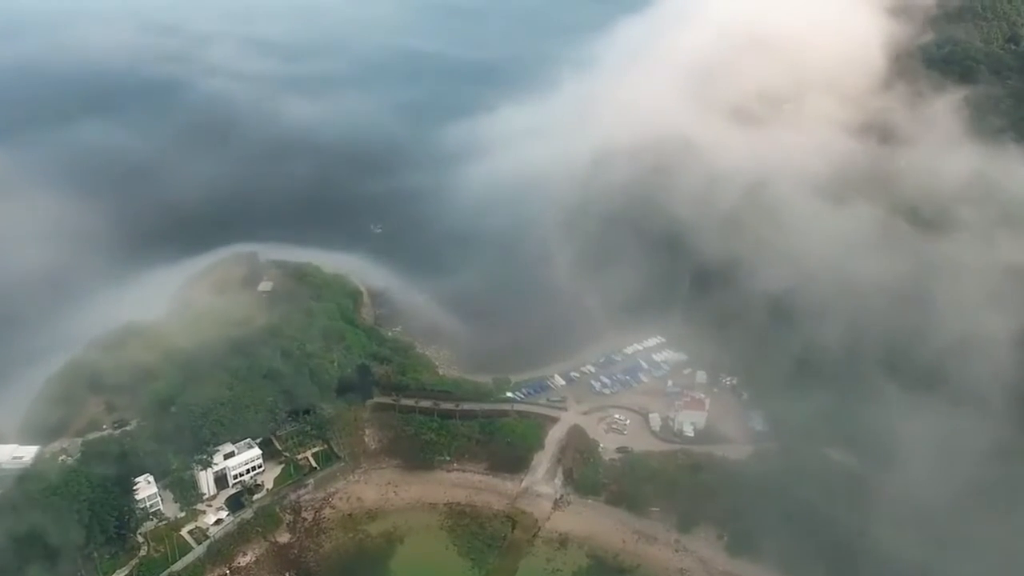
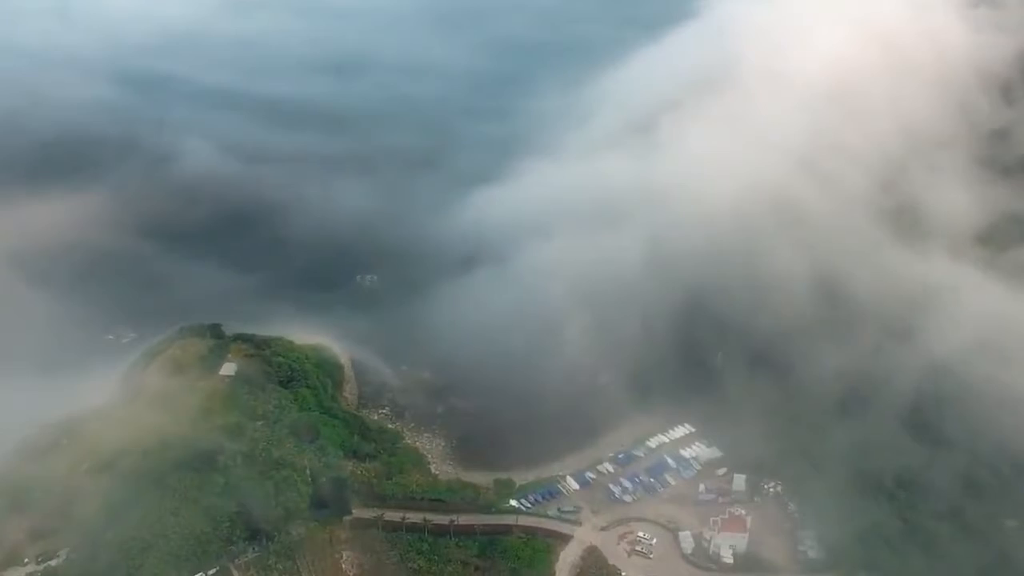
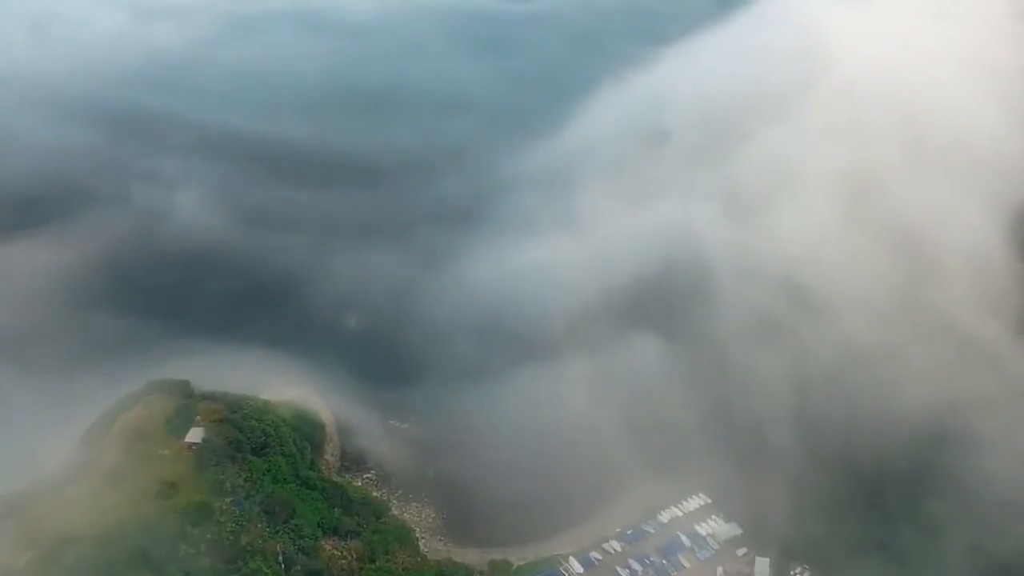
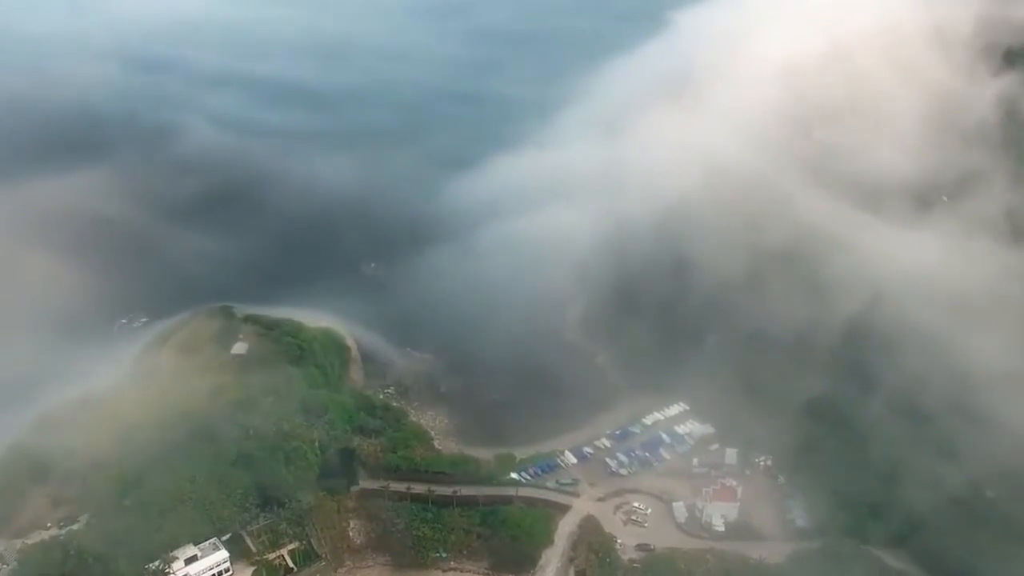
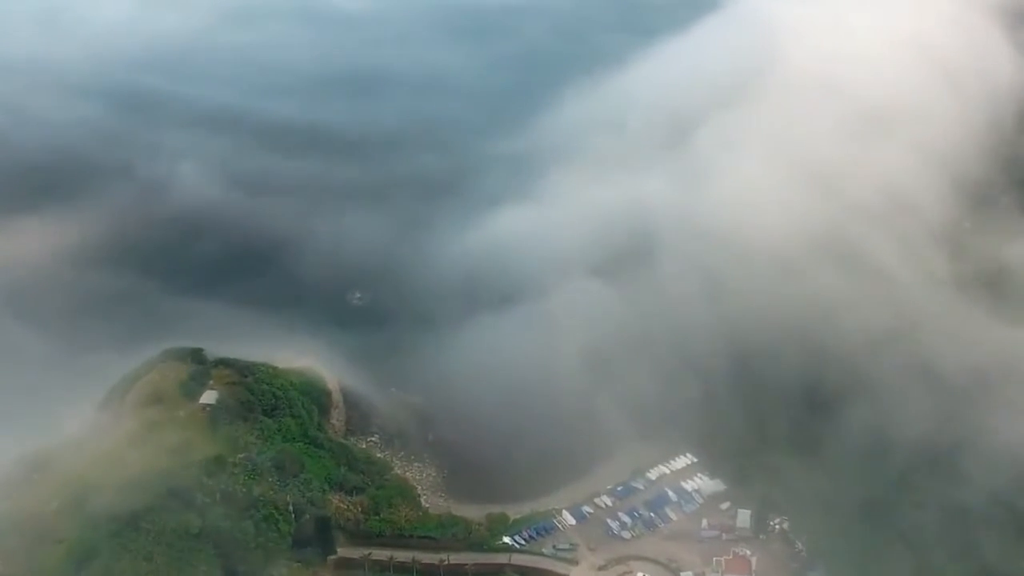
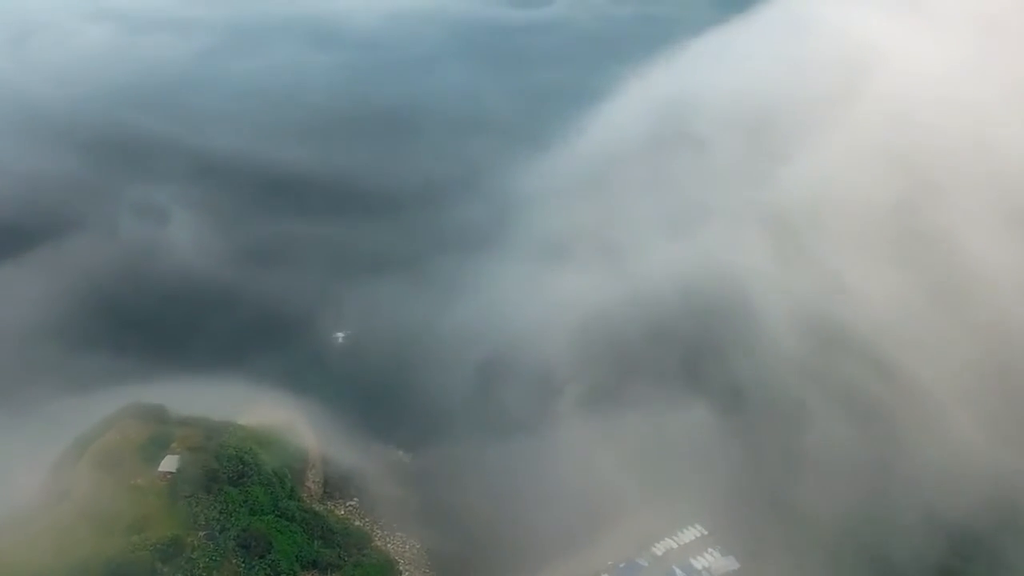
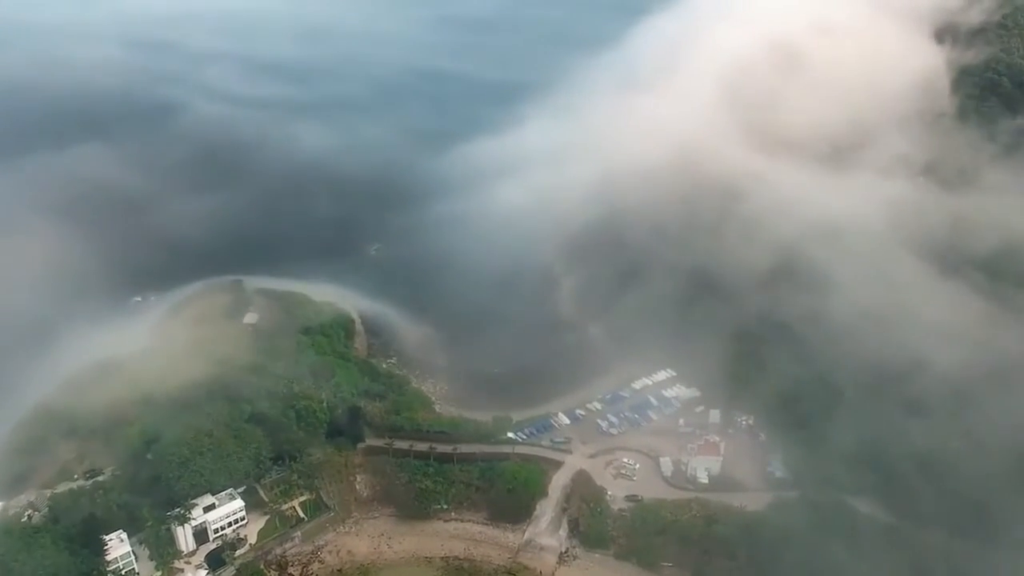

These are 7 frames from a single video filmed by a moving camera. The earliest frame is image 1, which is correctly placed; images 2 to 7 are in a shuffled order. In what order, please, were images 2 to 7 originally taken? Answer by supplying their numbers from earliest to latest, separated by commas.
7, 4, 2, 5, 3, 6
